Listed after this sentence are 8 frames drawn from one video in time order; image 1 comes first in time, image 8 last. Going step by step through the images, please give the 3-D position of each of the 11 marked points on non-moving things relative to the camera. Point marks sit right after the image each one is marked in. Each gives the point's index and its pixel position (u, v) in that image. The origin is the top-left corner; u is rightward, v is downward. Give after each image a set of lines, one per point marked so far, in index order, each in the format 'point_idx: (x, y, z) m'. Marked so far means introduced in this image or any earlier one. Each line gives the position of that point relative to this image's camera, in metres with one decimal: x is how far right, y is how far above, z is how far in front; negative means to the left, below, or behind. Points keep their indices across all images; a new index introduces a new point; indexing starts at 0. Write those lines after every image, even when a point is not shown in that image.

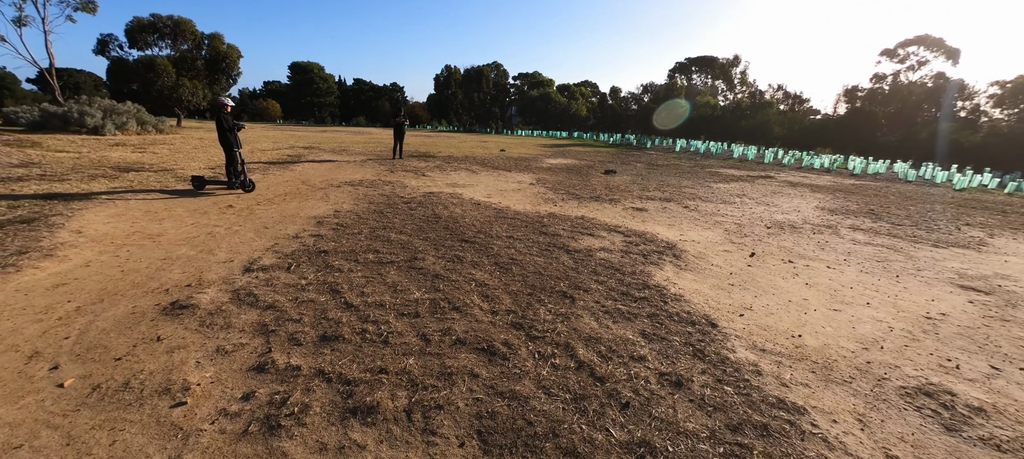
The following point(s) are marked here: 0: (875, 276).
0: (+5.2, -0.7, +5.6) m
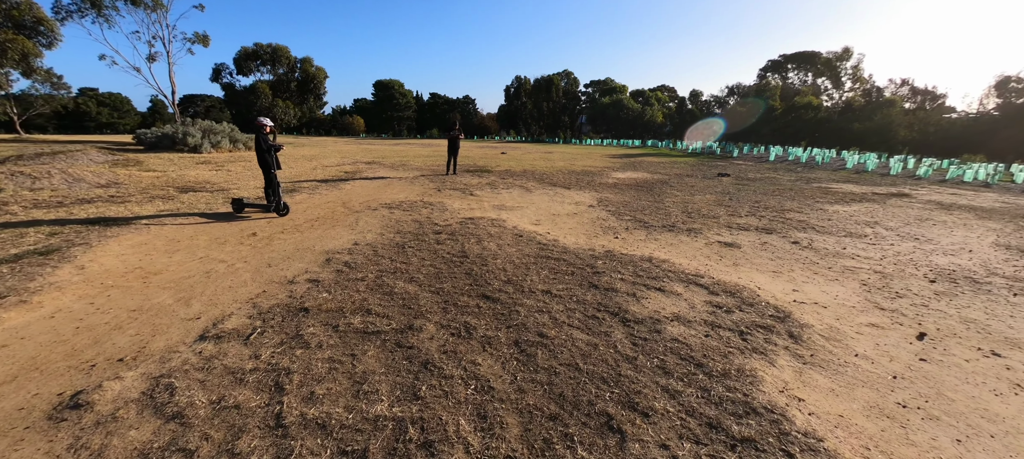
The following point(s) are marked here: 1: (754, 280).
0: (+5.5, -1.4, +3.2) m
1: (+3.3, -0.7, +5.3) m
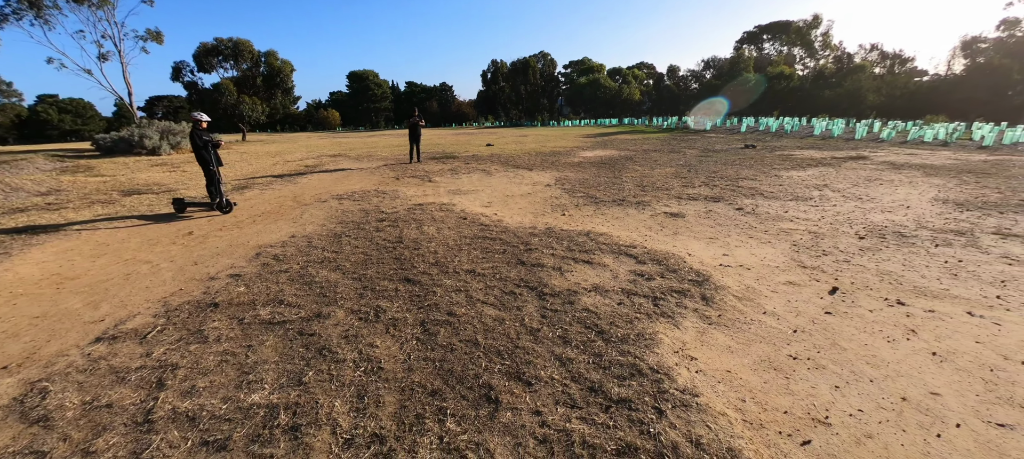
0: (+4.7, -0.9, +3.3) m
1: (+2.4, -0.2, +5.4) m
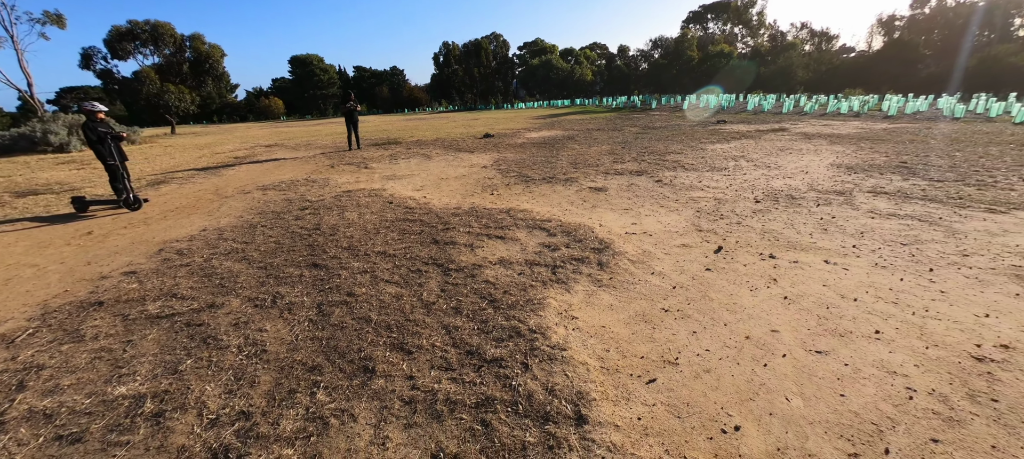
0: (+3.8, -0.4, +3.8) m
1: (+1.3, +0.2, +5.6) m
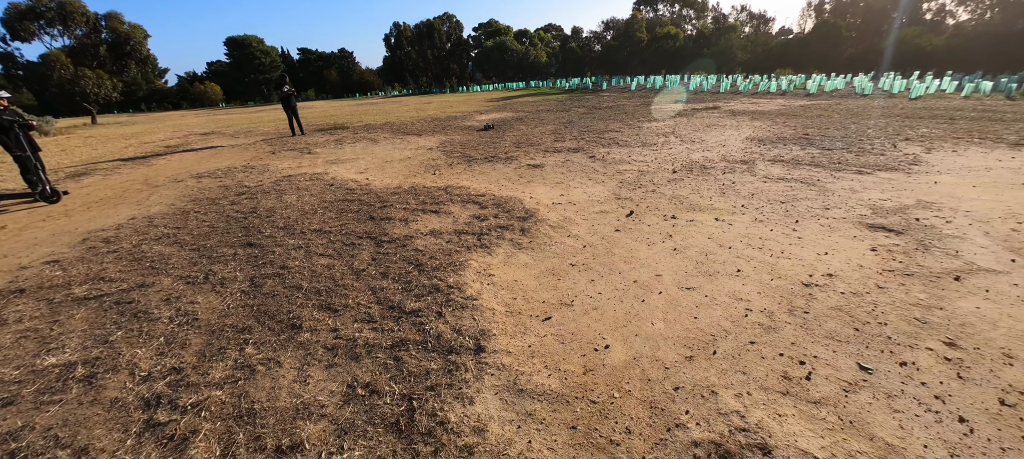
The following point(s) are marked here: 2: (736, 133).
0: (+3.0, +0.1, +4.5) m
1: (+0.3, +0.6, +6.0) m
2: (+5.8, +2.5, +10.0) m
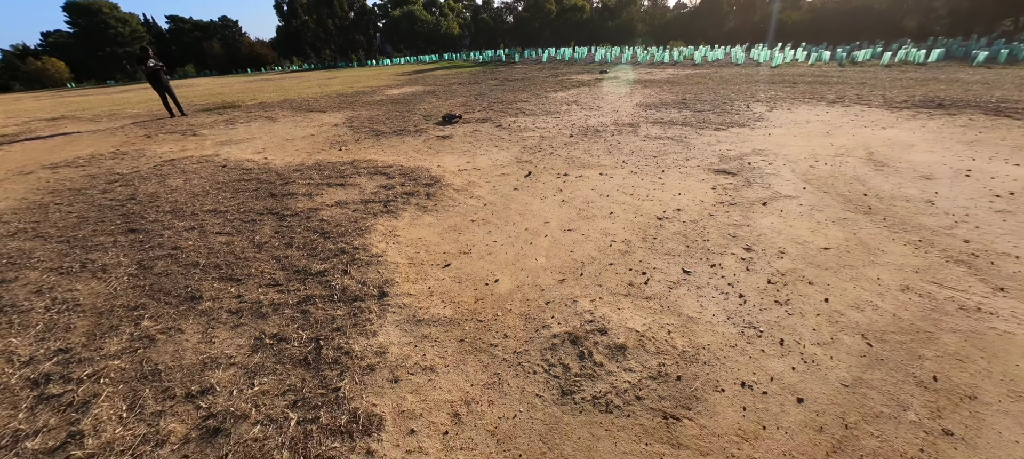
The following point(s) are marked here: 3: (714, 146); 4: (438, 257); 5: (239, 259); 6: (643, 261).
0: (+1.8, +0.7, +5.2) m
1: (-1.2, +1.1, +6.3) m
2: (+3.4, +3.7, +11.0) m
3: (+3.3, +1.3, +6.2) m
4: (-0.7, -0.2, +3.4) m
5: (-2.4, -0.3, +3.4) m
6: (+1.1, -0.3, +3.2) m
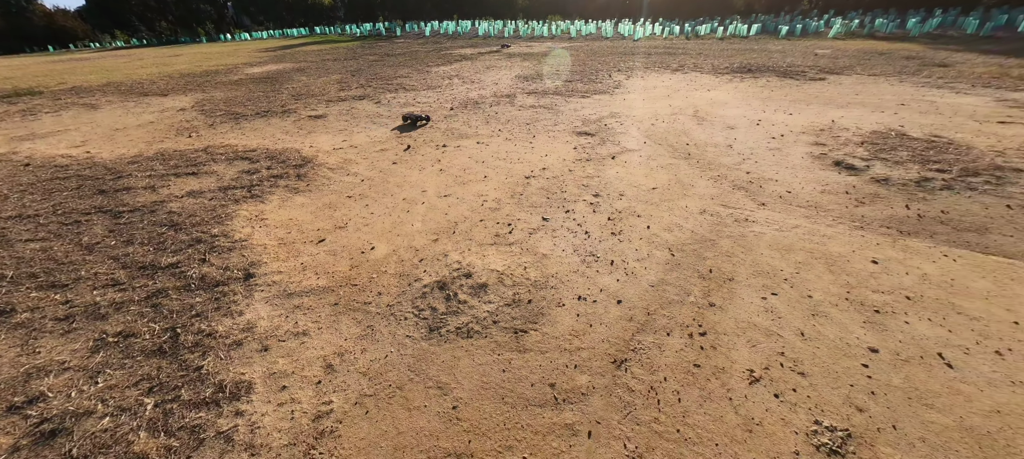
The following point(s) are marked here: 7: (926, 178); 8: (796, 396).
0: (0.0, +1.3, +5.6) m
1: (-3.1, +1.4, +5.9) m
2: (-0.1, +4.7, +11.4) m
3: (+1.2, +2.1, +6.9) m
4: (-1.8, 0.0, +3.4) m
5: (-3.5, -0.3, +3.0) m
6: (0.0, +0.1, +3.5) m
7: (+4.0, +0.5, +3.7) m
8: (+1.3, -0.8, +1.8) m
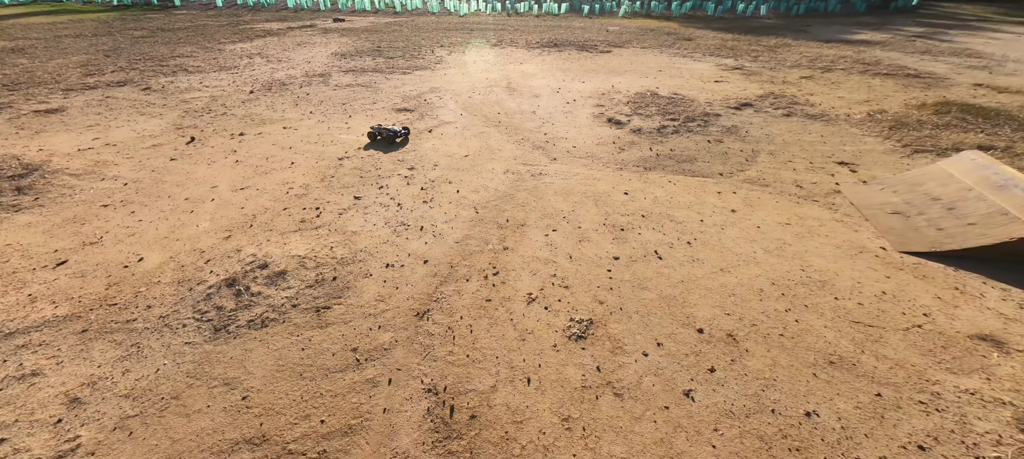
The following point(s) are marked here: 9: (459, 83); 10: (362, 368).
0: (-2.5, +1.5, +5.3) m
1: (-5.6, +1.0, +4.5) m
2: (-5.1, +4.9, +10.4) m
3: (-2.0, +2.5, +6.8) m
4: (-3.2, -0.2, +2.7) m
5: (-4.6, -0.7, +1.7) m
6: (-1.7, +0.3, +3.4) m
7: (+1.9, +1.3, +4.8) m
8: (+0.3, -0.4, +2.3) m
9: (-1.0, +2.7, +7.2) m
10: (-0.7, -0.7, +1.9) m
